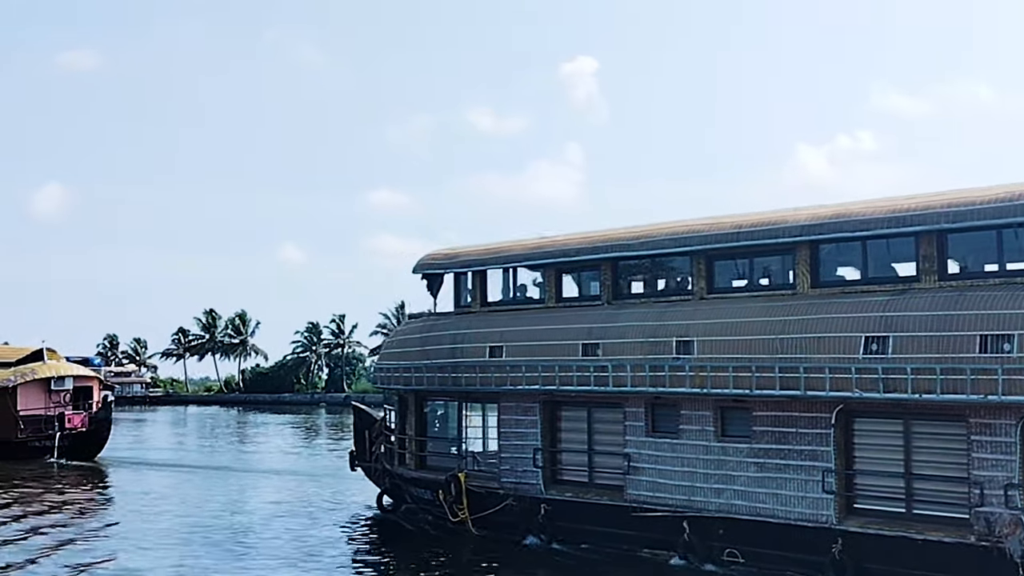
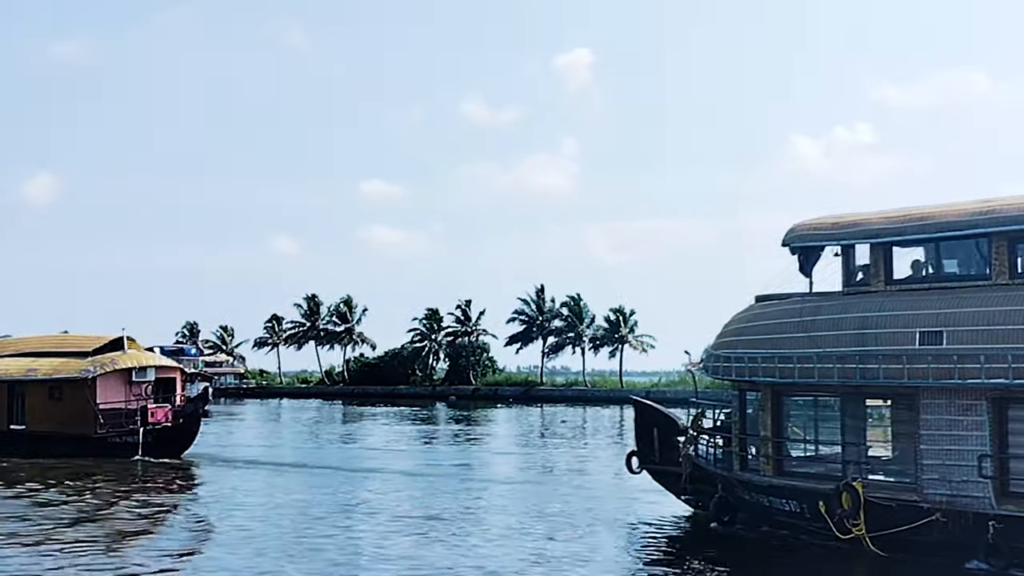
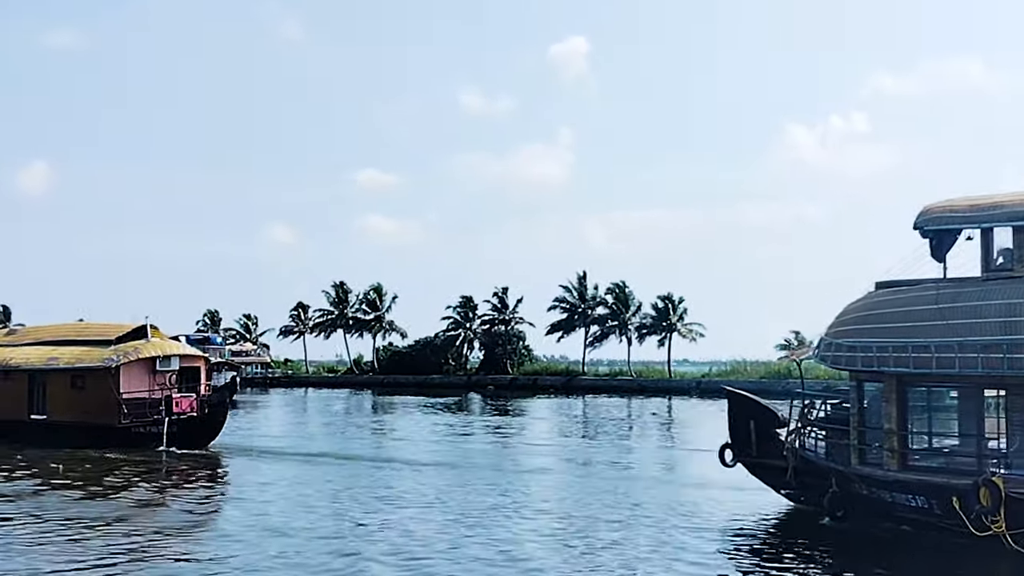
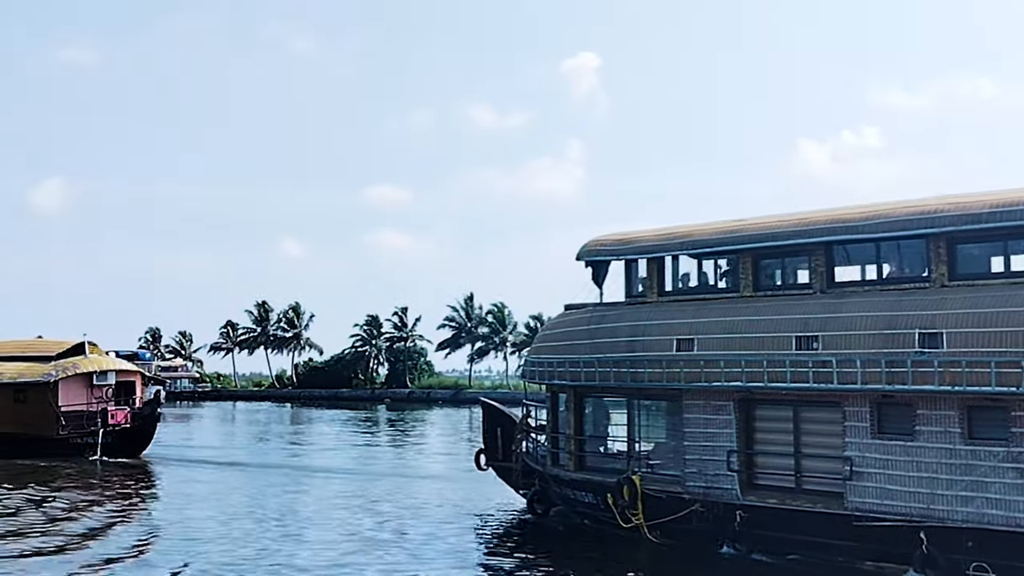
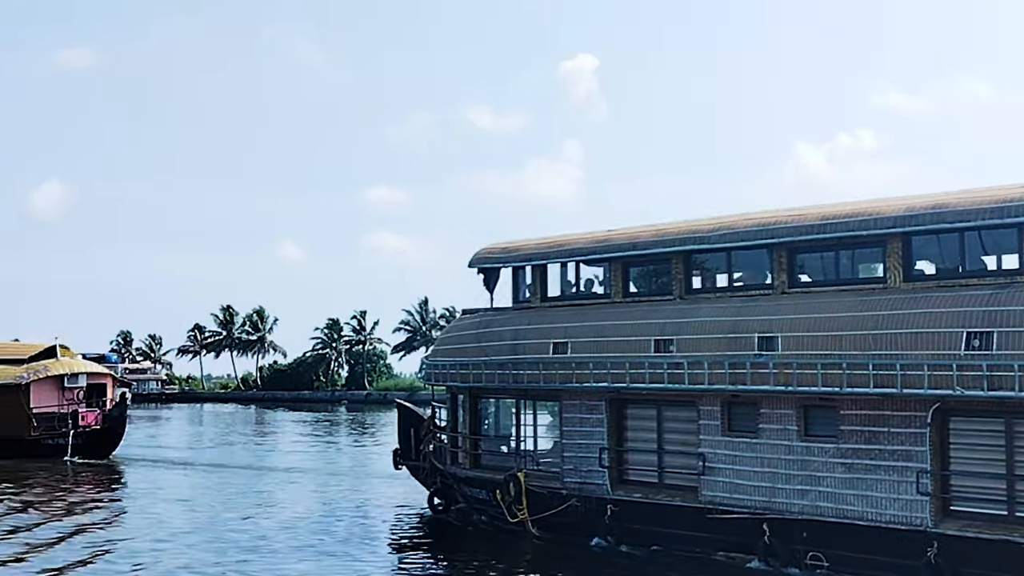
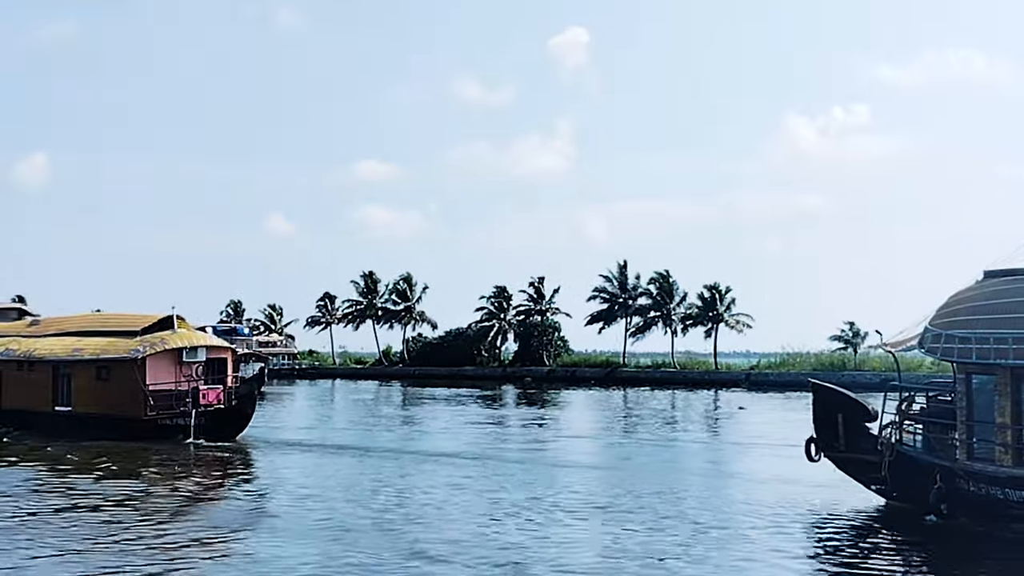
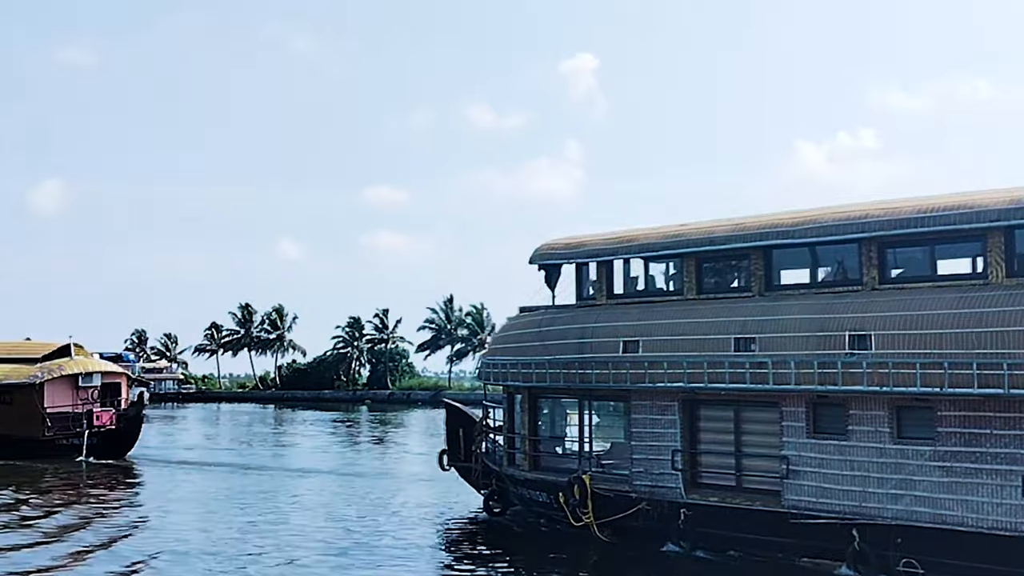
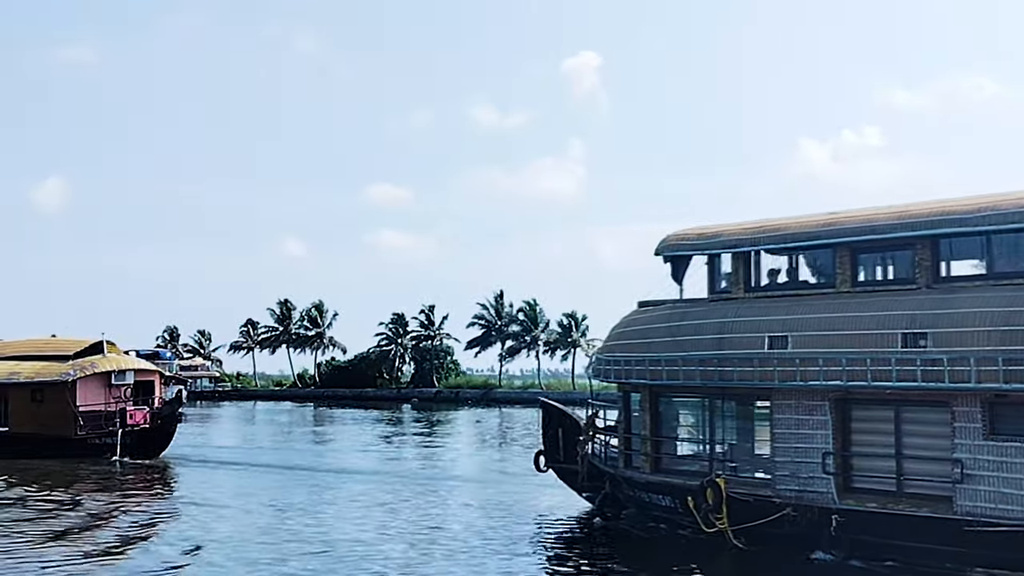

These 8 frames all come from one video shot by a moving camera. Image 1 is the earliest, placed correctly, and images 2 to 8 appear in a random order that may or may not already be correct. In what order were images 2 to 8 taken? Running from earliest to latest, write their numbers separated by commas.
5, 7, 4, 8, 2, 3, 6
